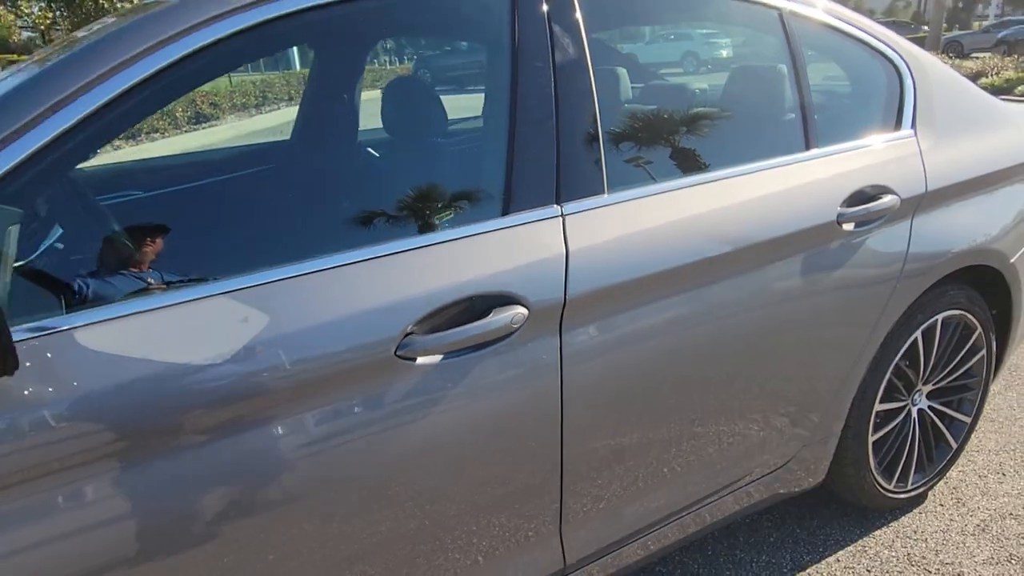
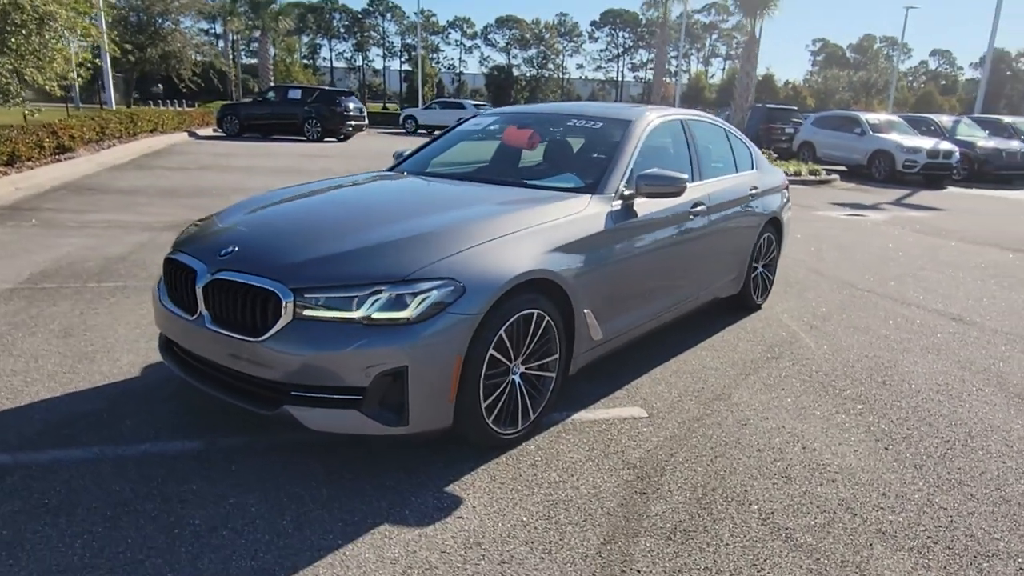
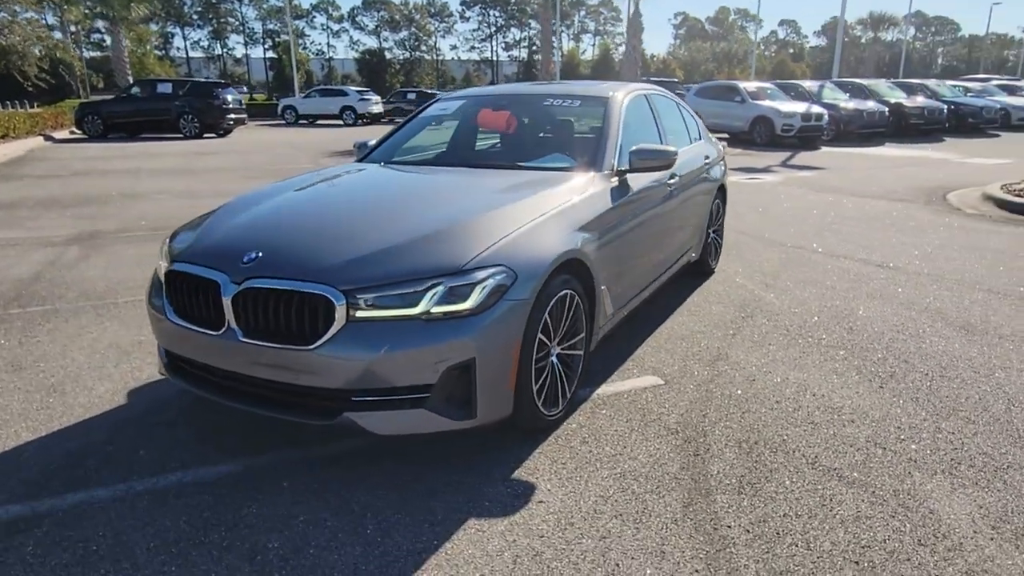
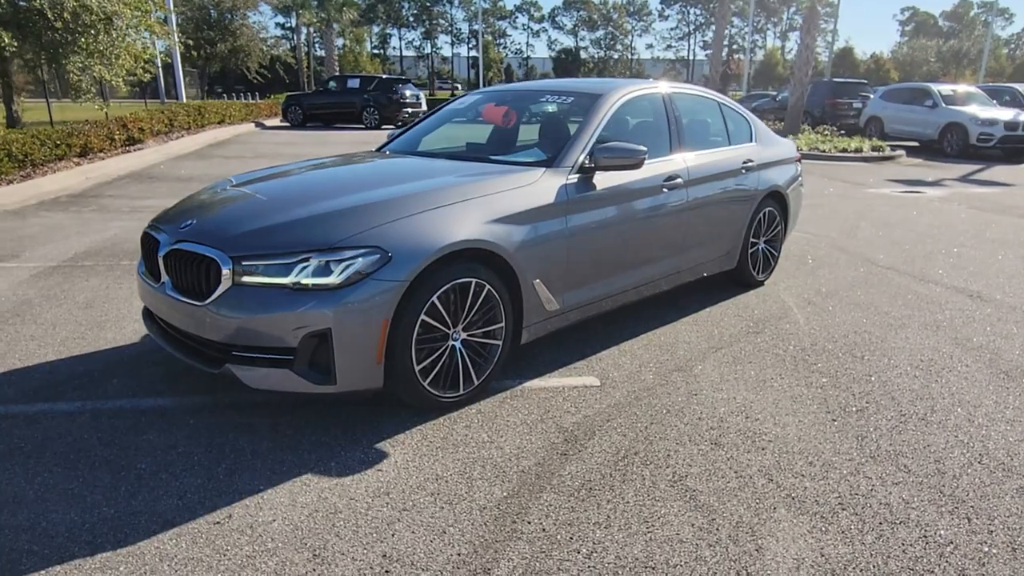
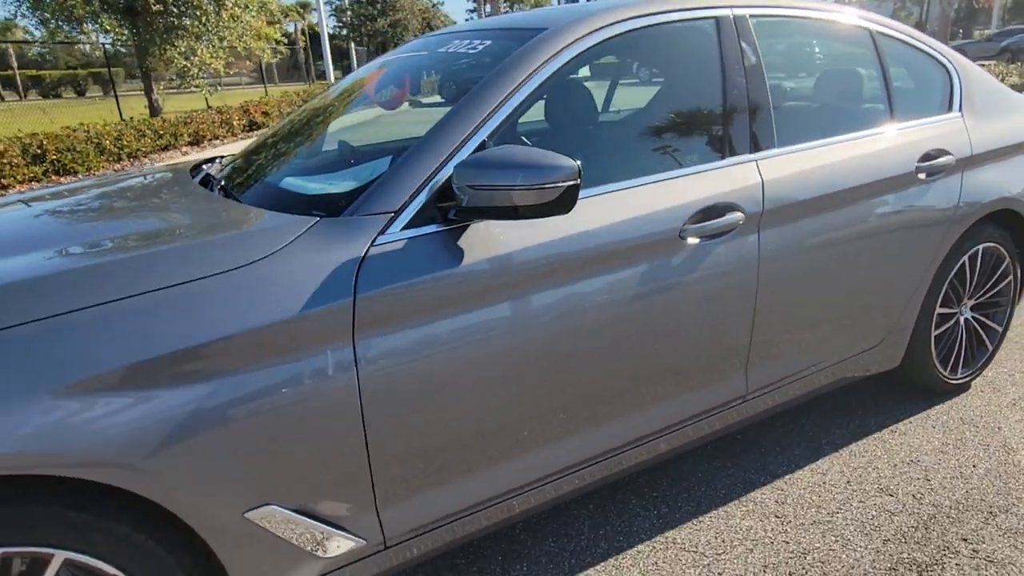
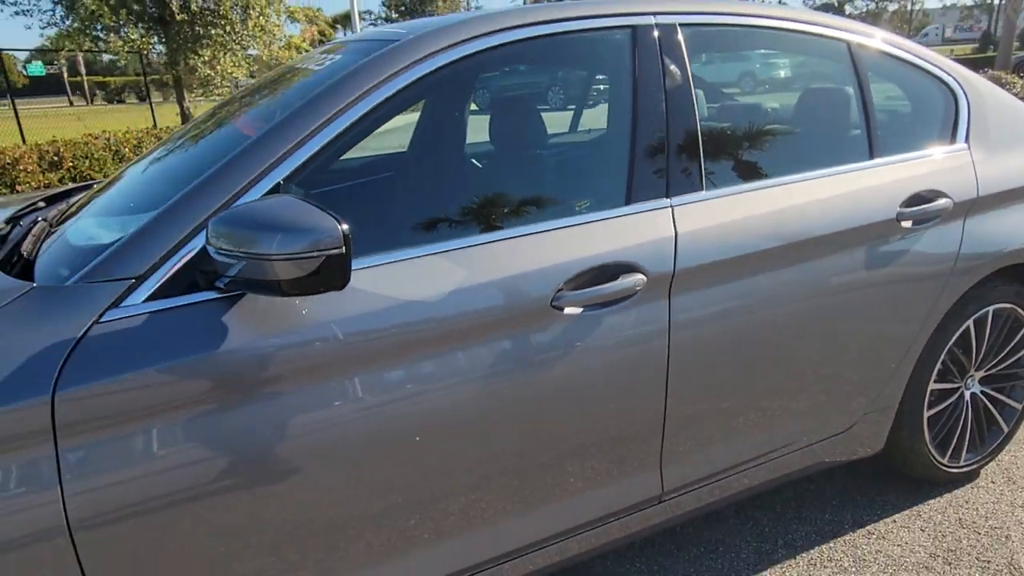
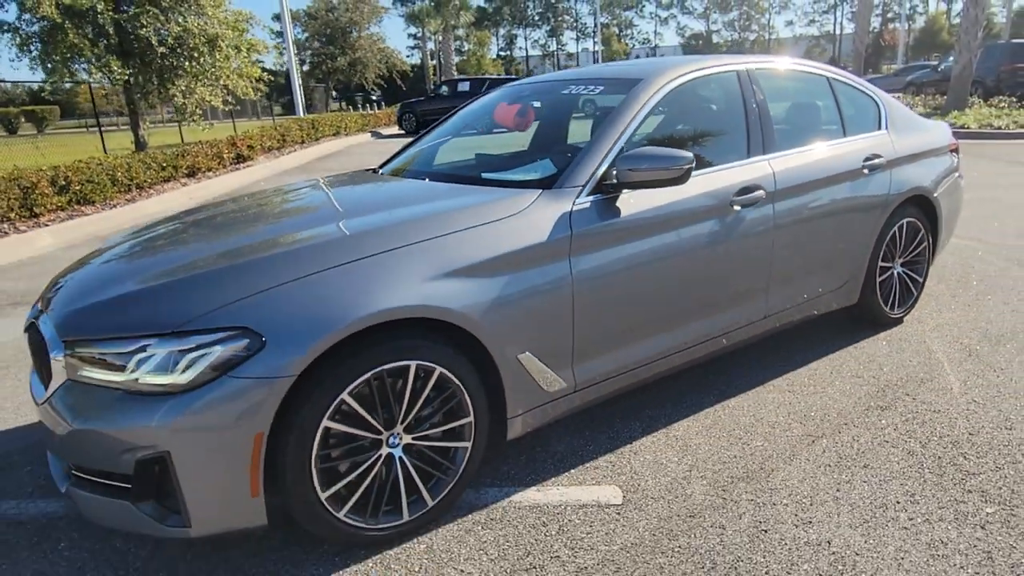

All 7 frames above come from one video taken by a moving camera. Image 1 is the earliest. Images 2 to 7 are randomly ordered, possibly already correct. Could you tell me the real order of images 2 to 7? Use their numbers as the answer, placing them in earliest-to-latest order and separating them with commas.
6, 5, 7, 4, 2, 3
